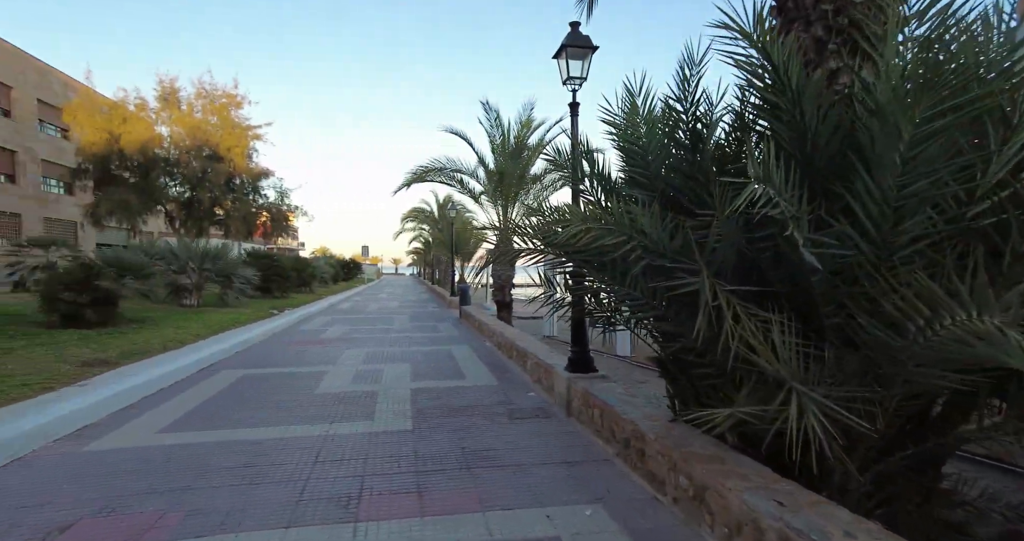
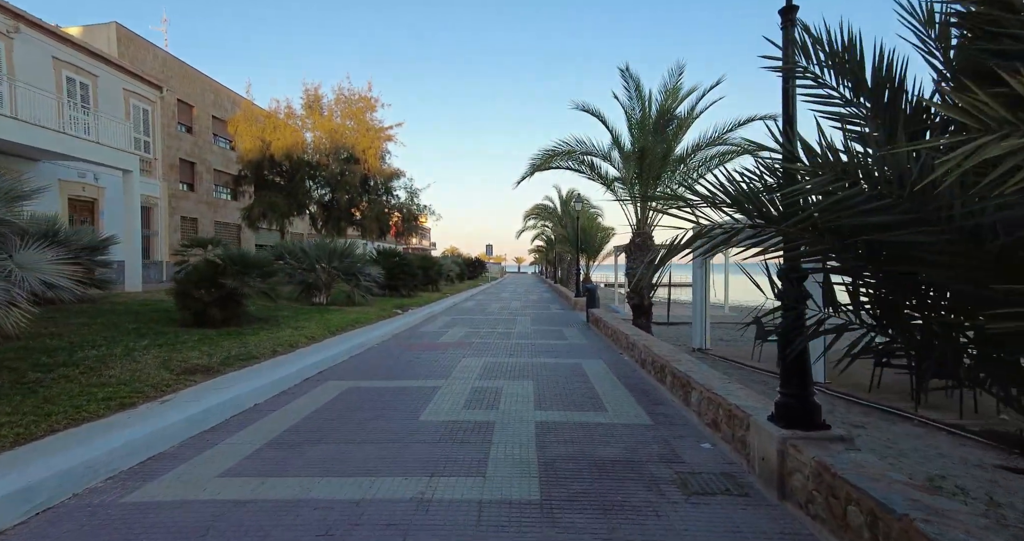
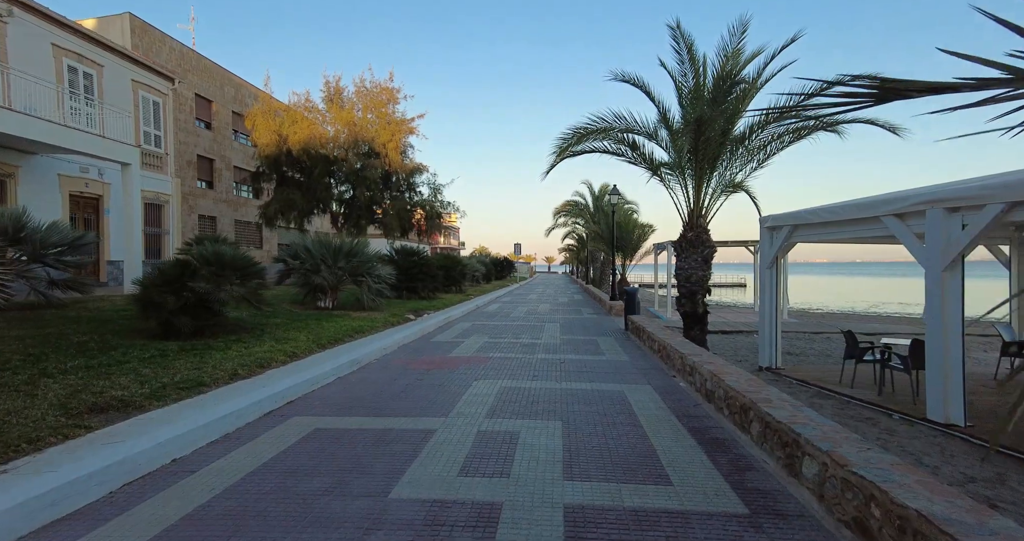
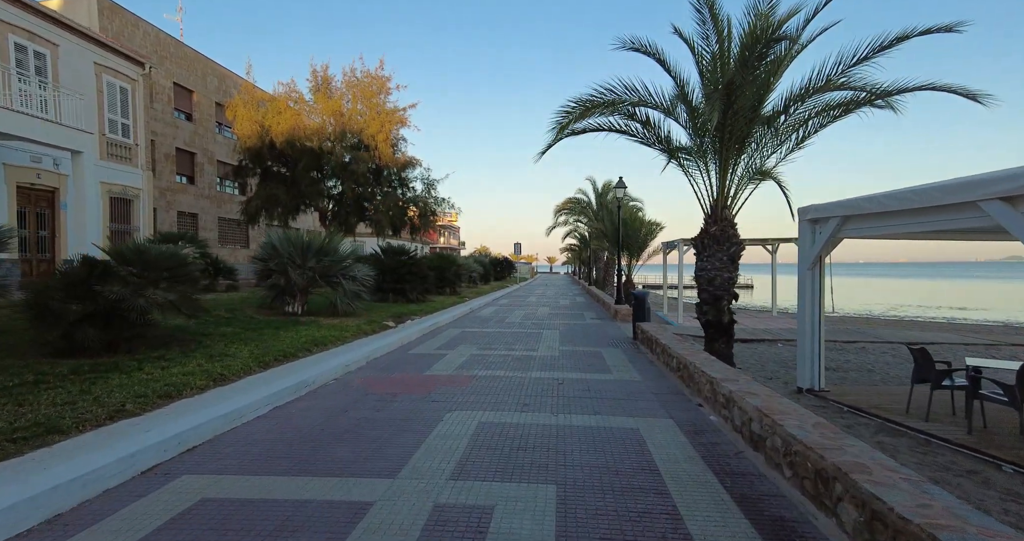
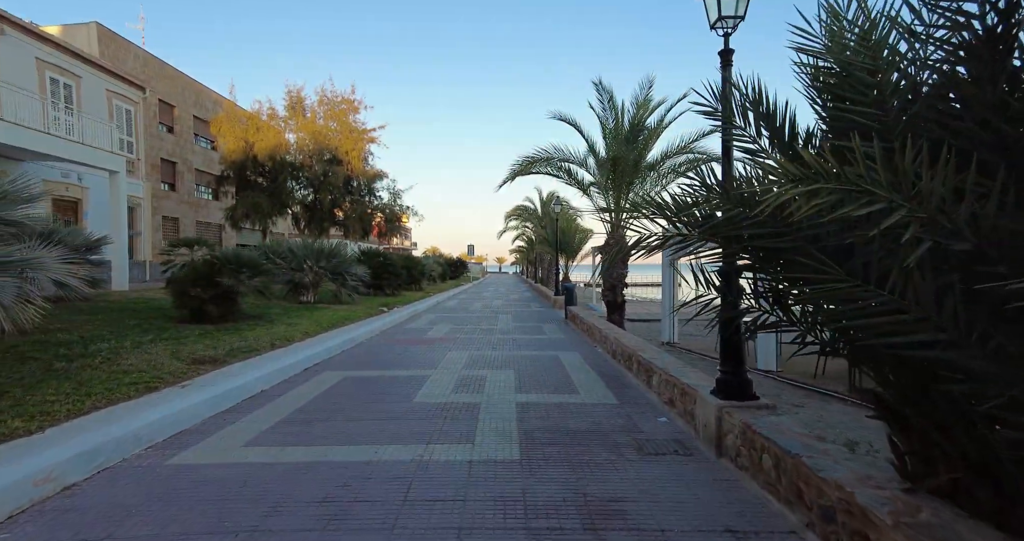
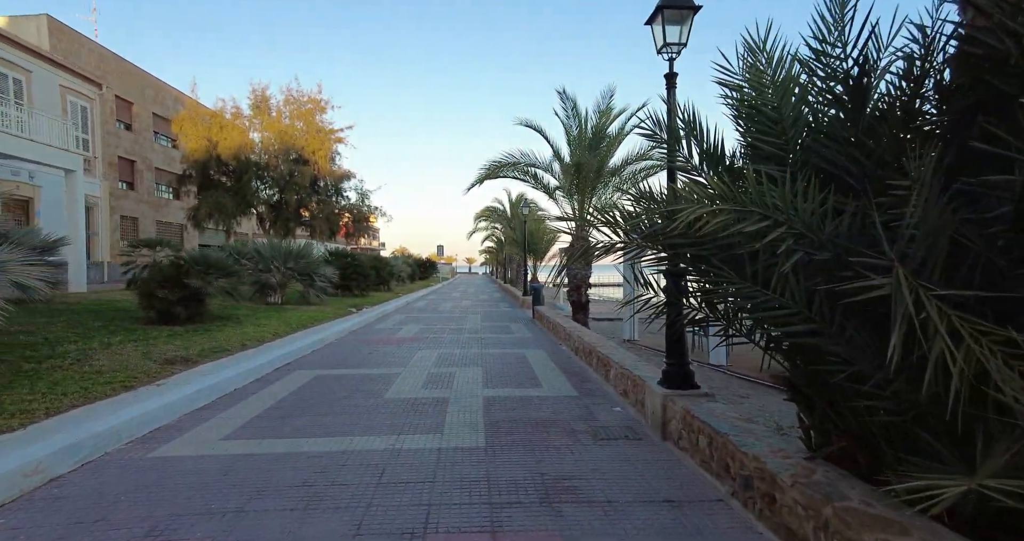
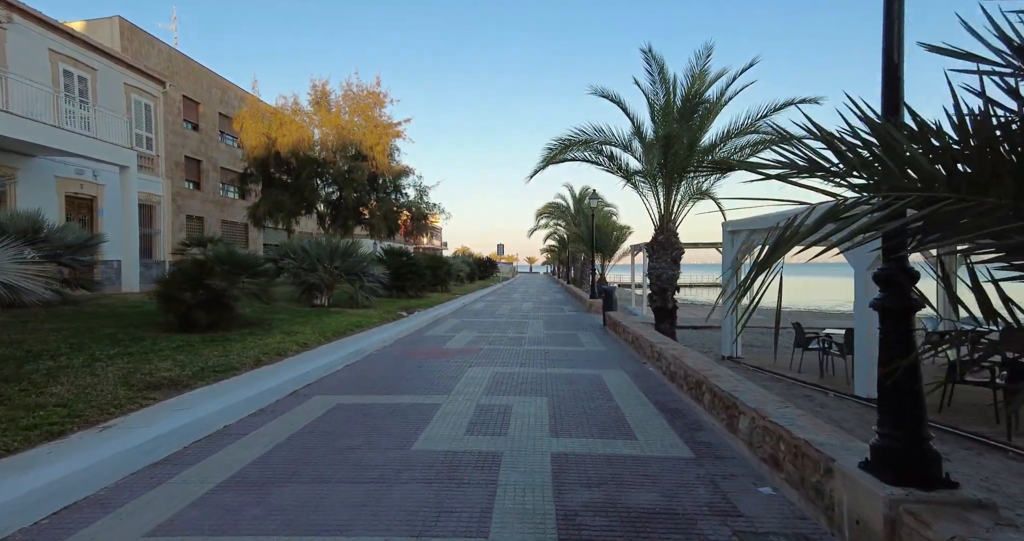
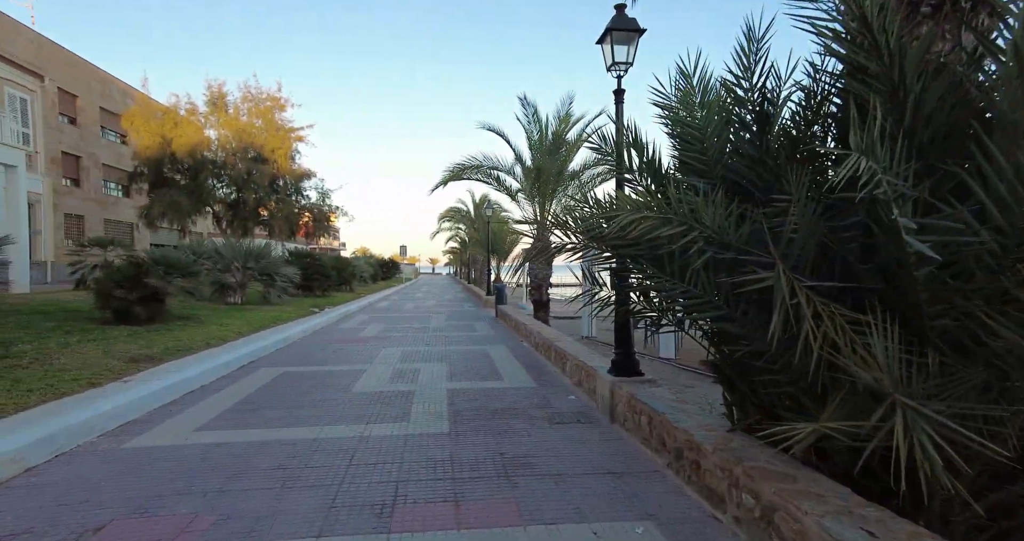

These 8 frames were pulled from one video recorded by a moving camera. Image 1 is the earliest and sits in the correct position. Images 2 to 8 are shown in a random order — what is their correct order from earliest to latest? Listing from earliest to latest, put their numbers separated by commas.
8, 6, 5, 2, 7, 3, 4
